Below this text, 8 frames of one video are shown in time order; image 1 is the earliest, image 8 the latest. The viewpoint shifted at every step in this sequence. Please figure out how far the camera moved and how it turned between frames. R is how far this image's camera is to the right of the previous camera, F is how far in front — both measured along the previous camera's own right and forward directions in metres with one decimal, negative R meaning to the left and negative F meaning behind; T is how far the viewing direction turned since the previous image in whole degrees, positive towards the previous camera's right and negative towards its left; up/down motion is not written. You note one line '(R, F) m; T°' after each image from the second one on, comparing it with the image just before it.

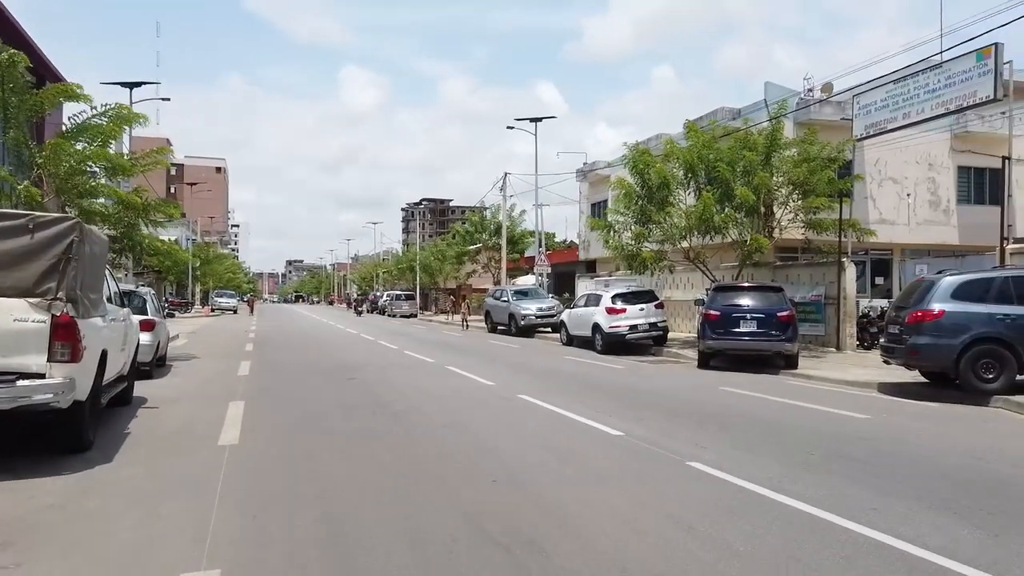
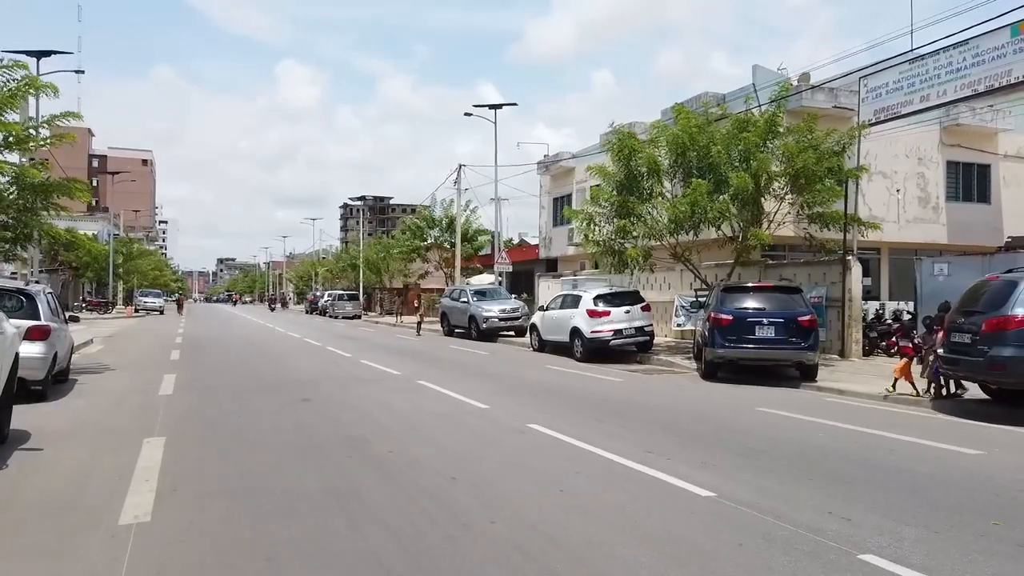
(-0.7, +2.4) m; +5°
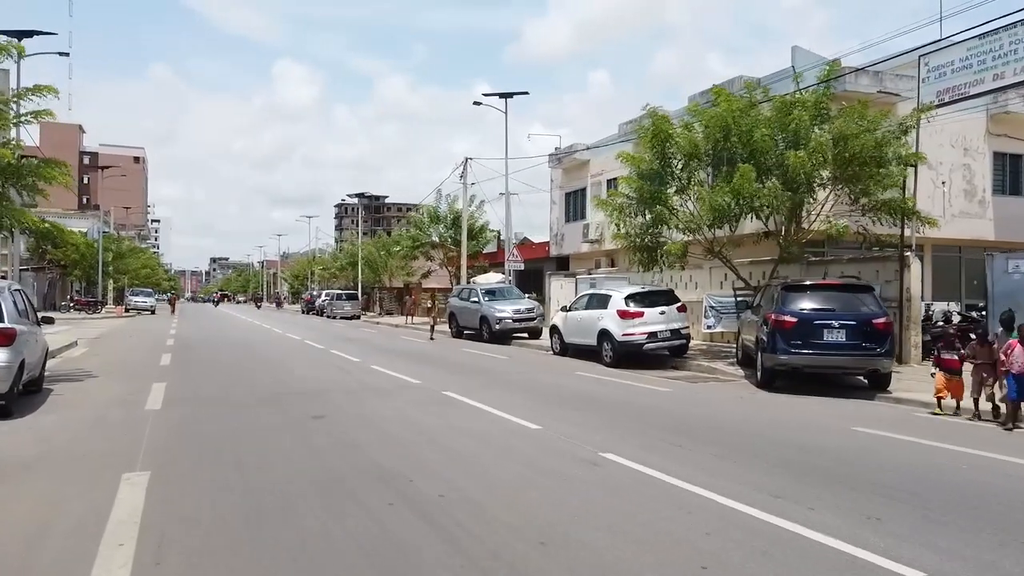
(-0.7, +1.6) m; 0°
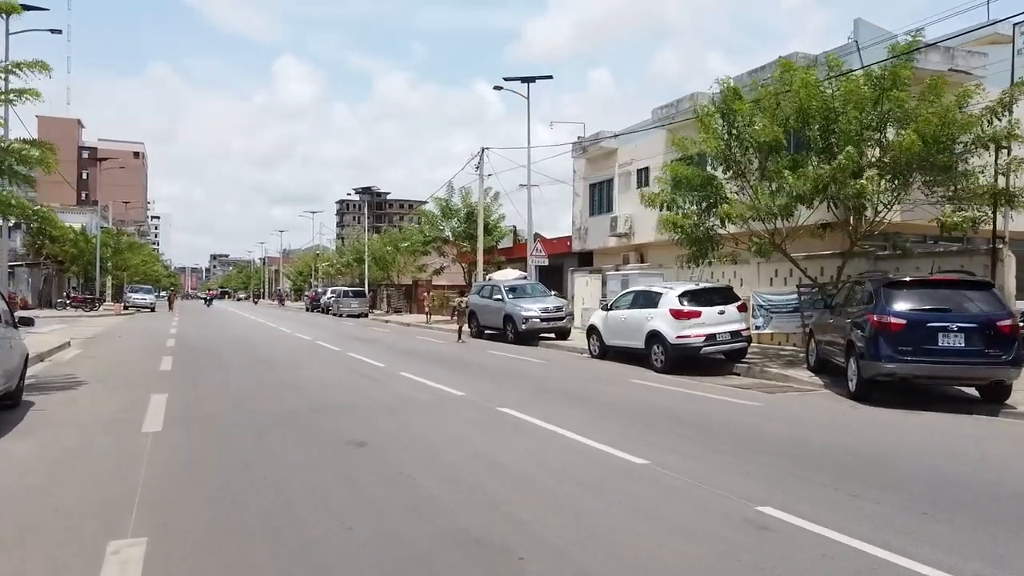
(-0.8, +1.7) m; 0°
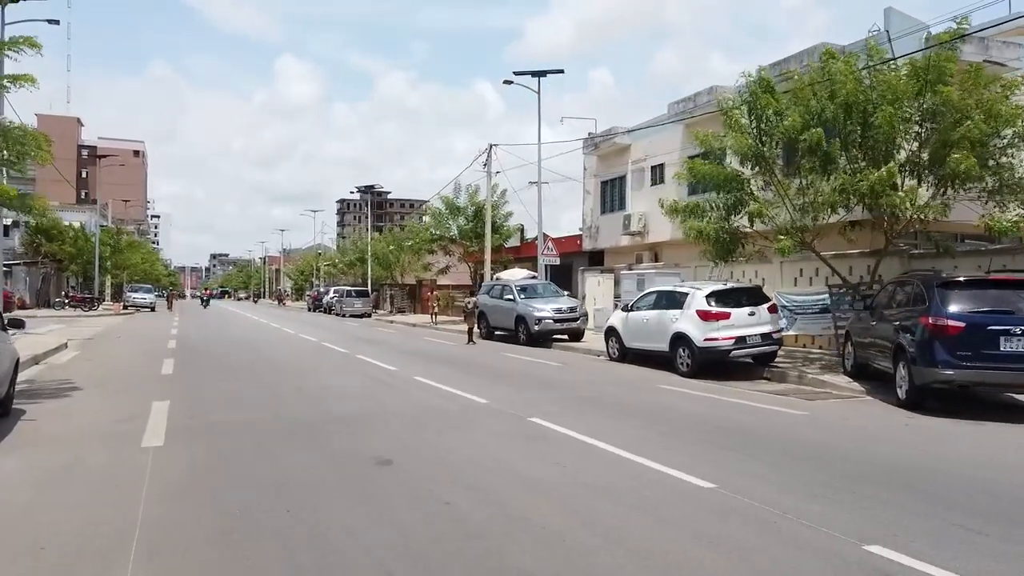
(-0.4, +0.7) m; 0°
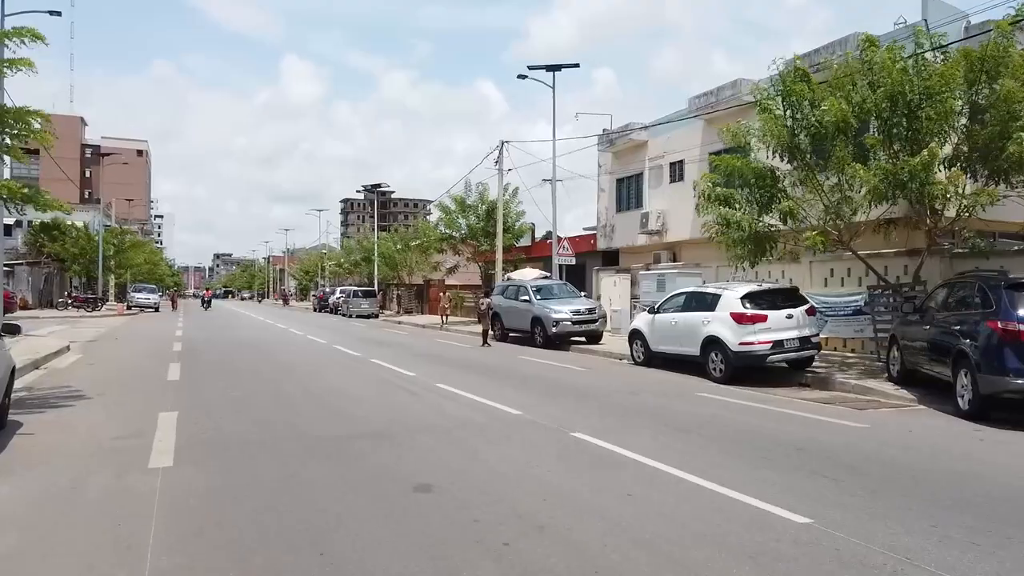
(-0.4, +0.7) m; 0°
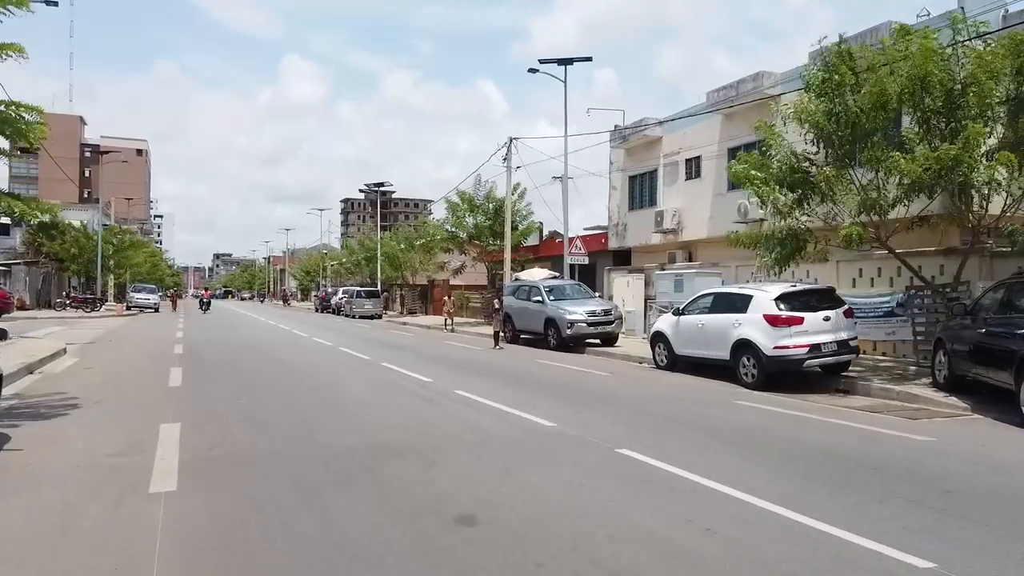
(-0.4, +0.7) m; 0°
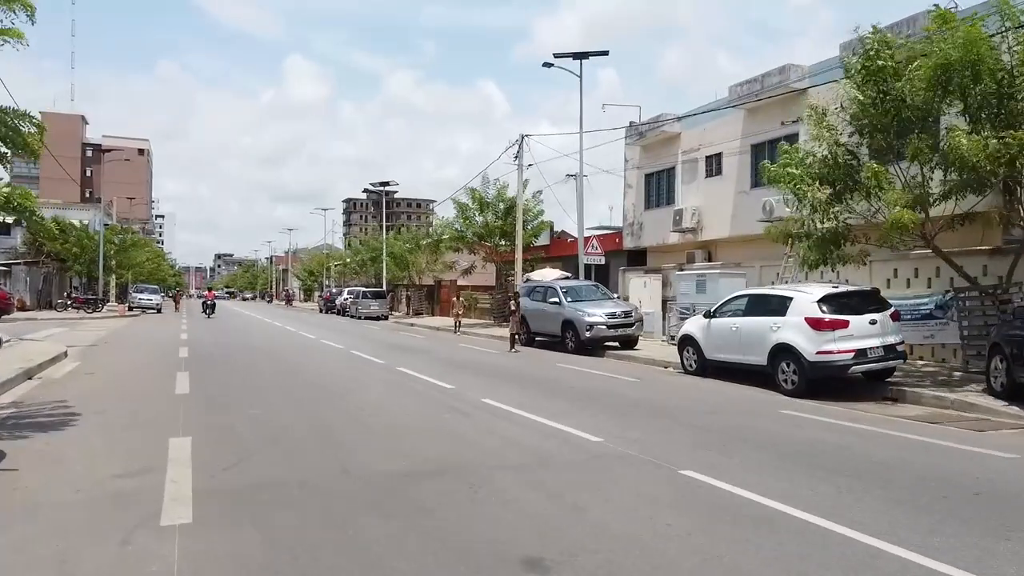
(-0.4, +0.7) m; 0°
